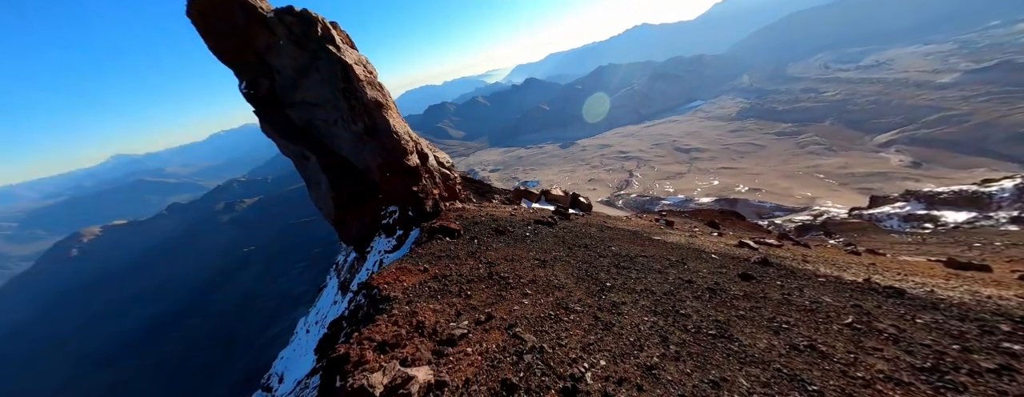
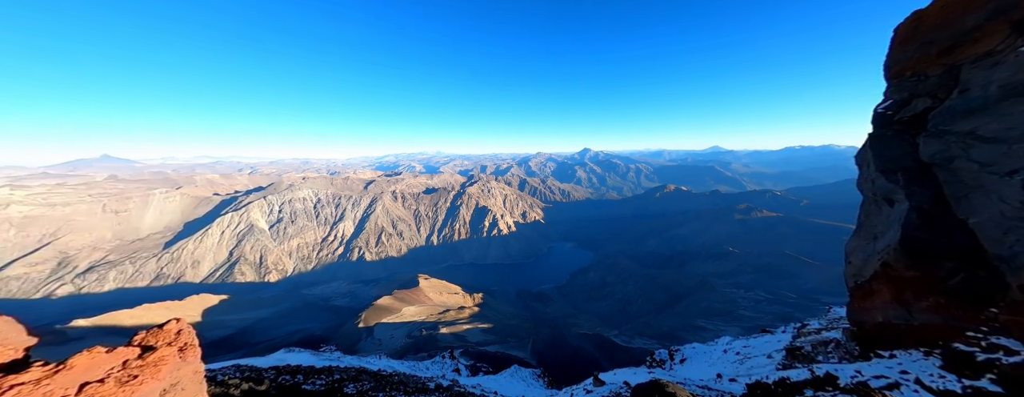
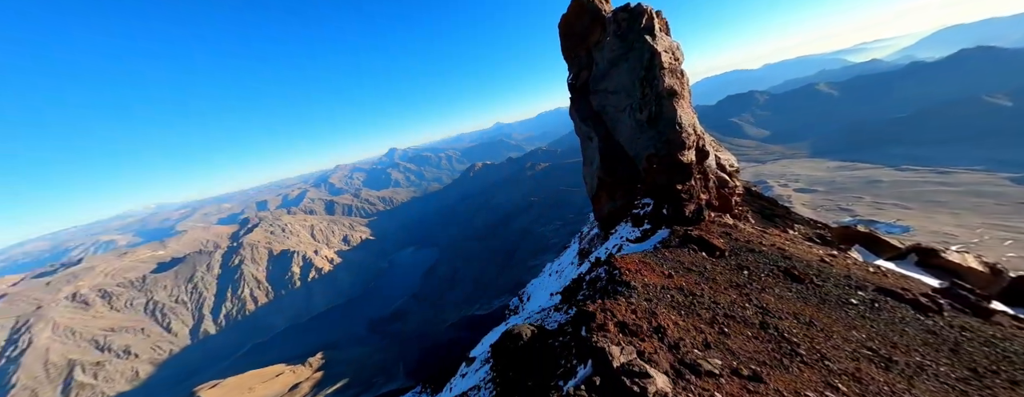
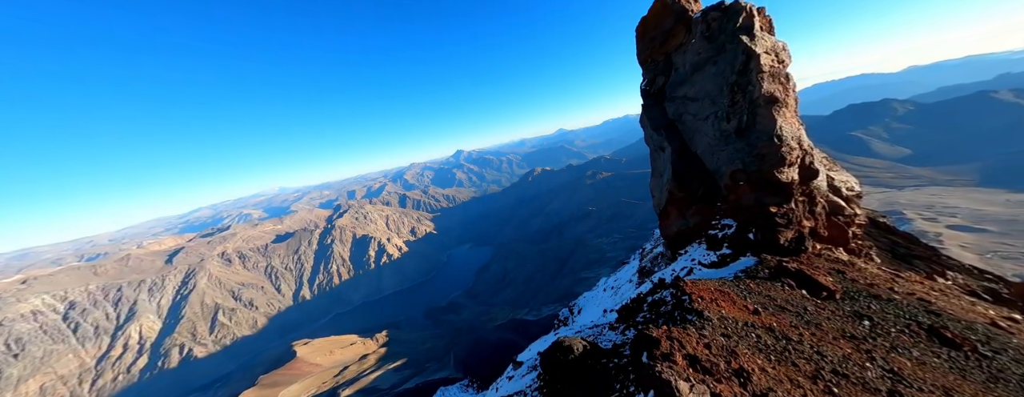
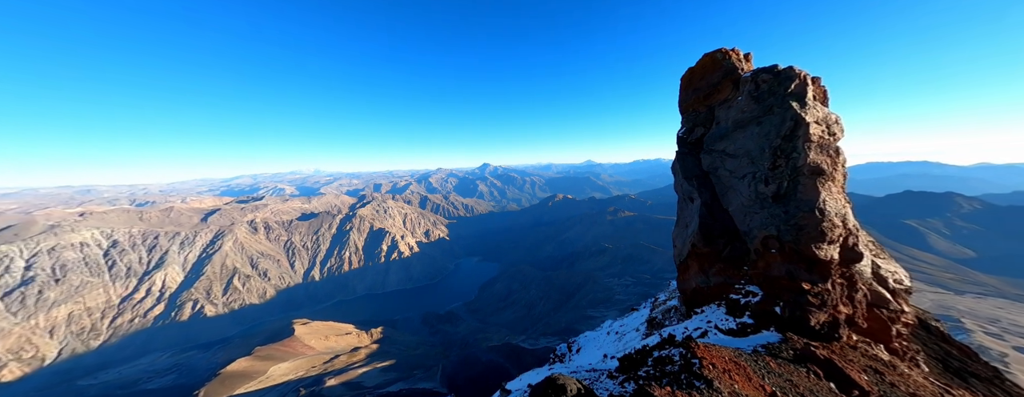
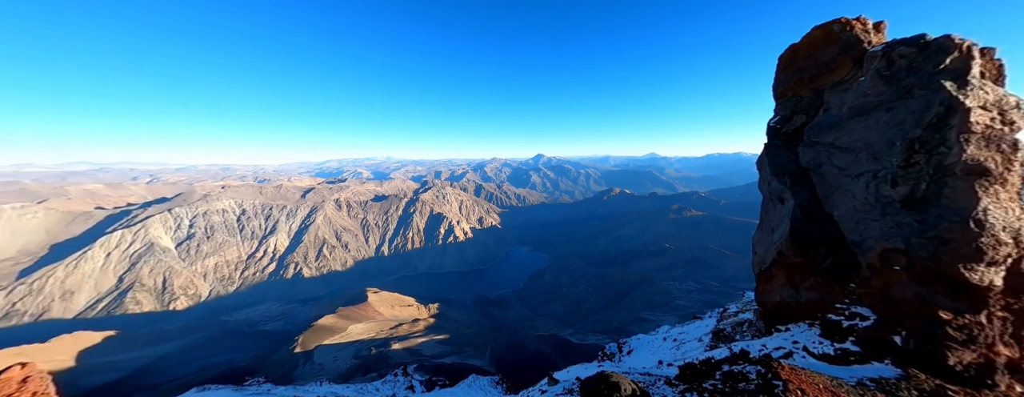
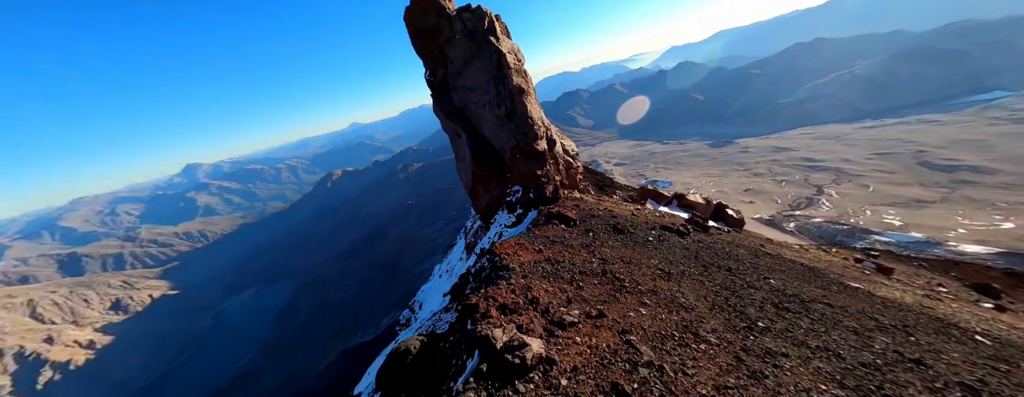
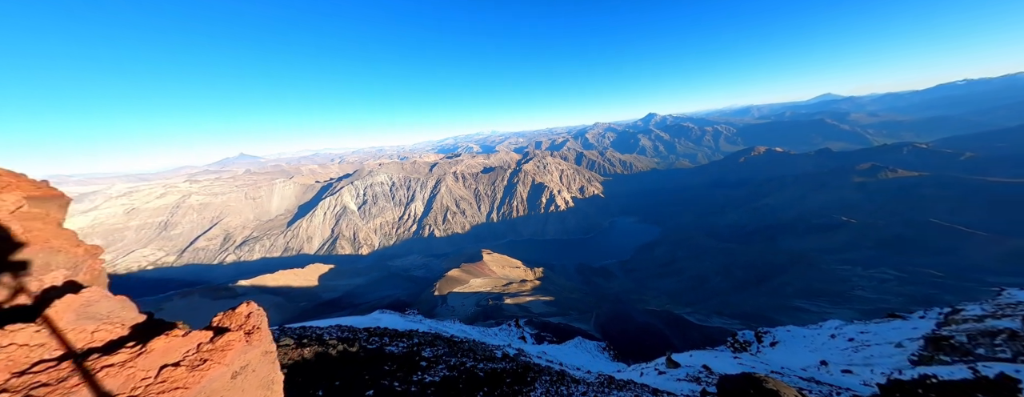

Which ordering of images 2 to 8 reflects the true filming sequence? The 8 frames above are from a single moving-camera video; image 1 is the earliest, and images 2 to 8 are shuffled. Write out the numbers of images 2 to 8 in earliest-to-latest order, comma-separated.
7, 3, 4, 5, 6, 2, 8
